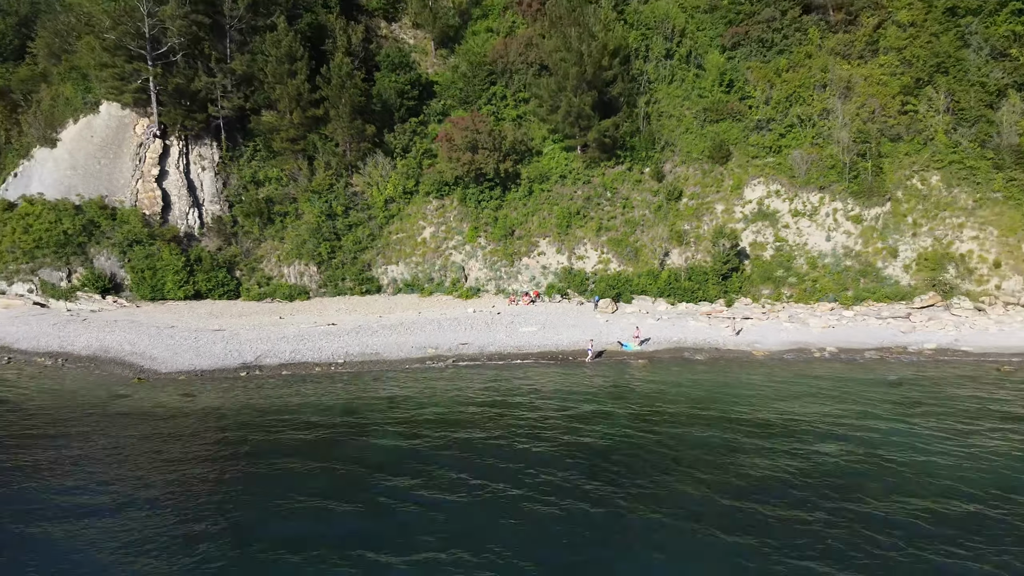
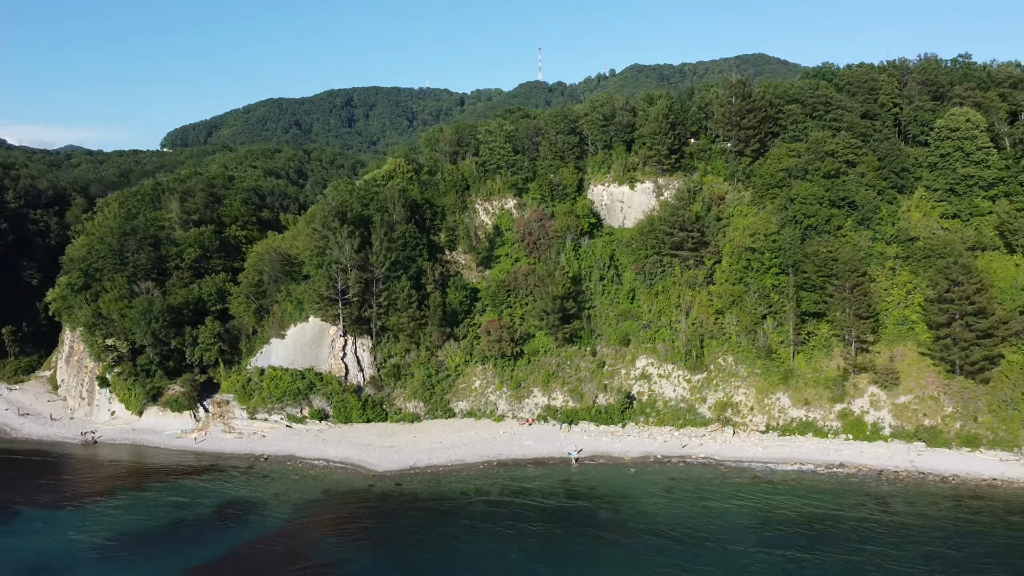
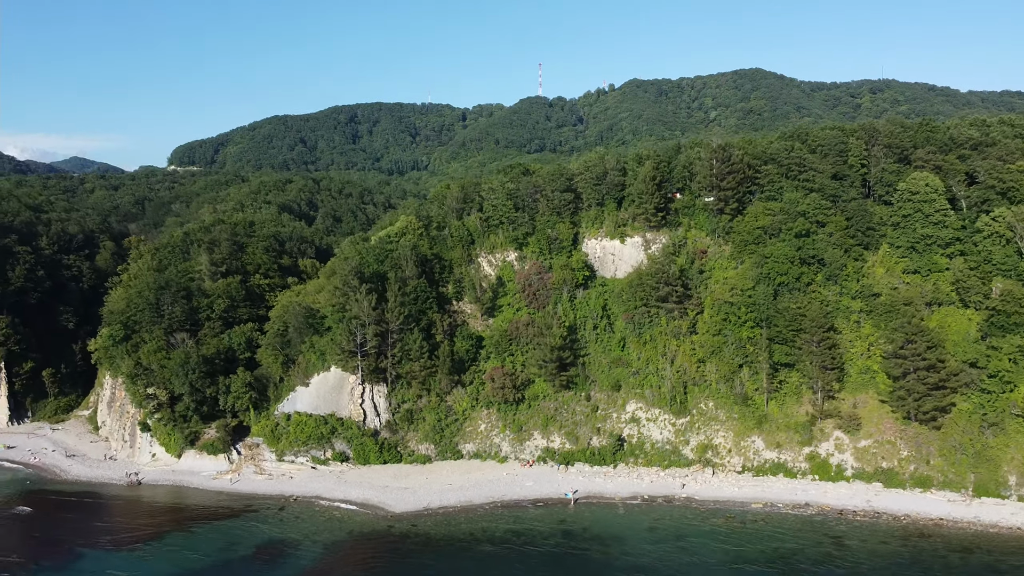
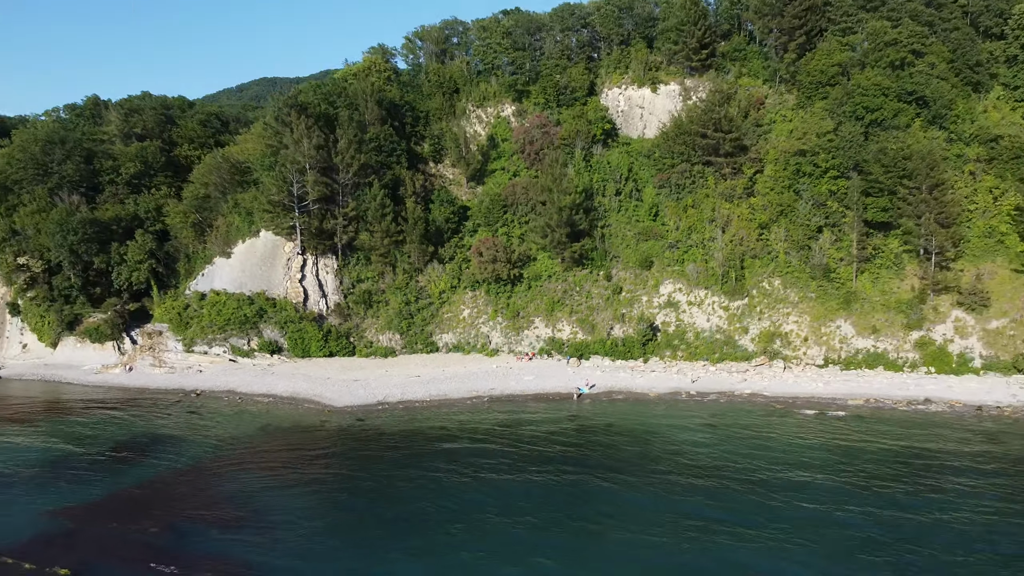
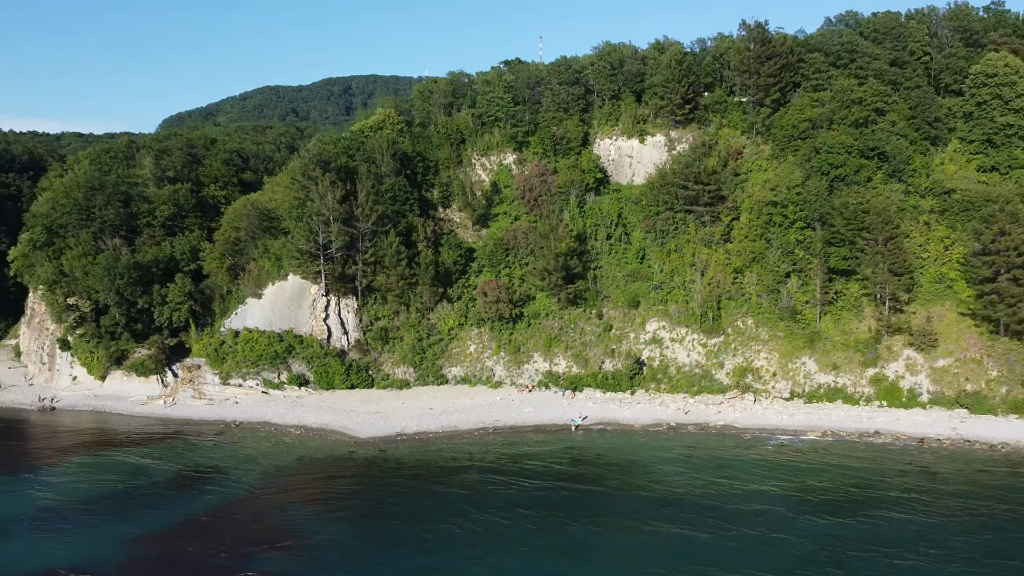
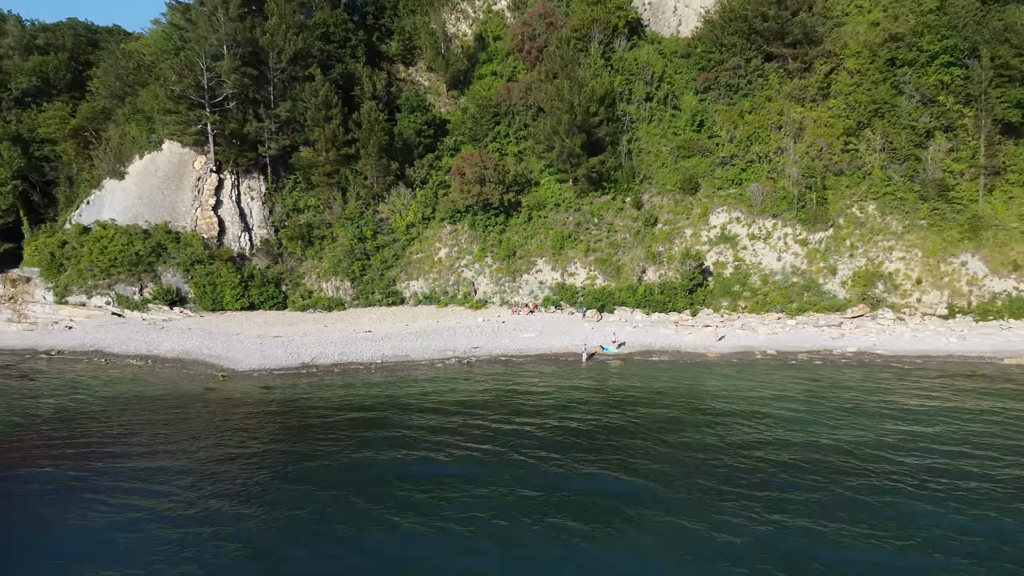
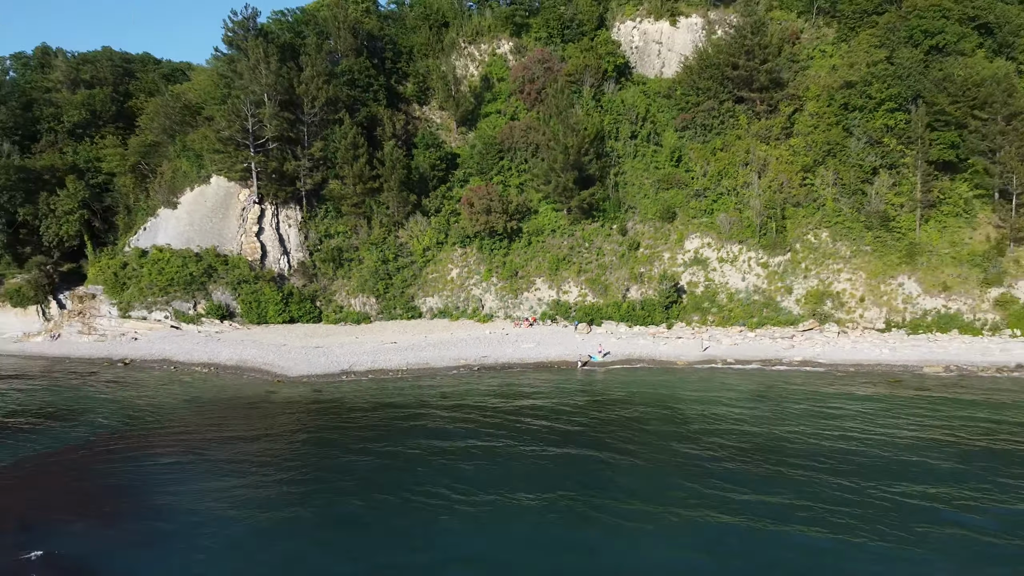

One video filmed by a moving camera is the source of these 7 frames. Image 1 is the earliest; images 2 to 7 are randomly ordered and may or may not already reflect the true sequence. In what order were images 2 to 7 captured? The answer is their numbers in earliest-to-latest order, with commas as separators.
6, 7, 4, 5, 2, 3
